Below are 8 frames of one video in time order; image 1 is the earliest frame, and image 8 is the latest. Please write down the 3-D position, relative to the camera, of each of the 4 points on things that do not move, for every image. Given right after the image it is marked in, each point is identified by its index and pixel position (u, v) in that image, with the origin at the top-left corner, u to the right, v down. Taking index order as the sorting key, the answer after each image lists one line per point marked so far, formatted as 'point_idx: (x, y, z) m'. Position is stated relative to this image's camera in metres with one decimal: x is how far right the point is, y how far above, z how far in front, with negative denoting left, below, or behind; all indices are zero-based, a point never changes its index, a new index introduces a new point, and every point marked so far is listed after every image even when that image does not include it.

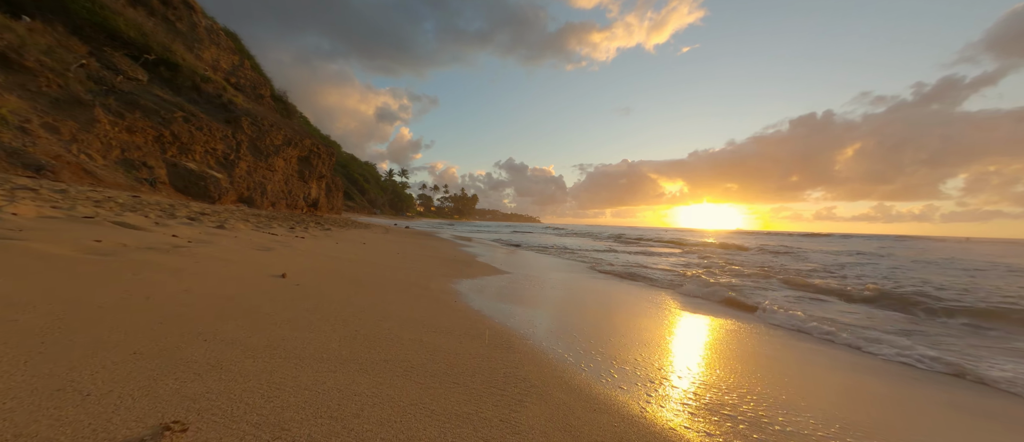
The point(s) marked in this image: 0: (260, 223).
0: (-4.5, 0.0, +6.2) m
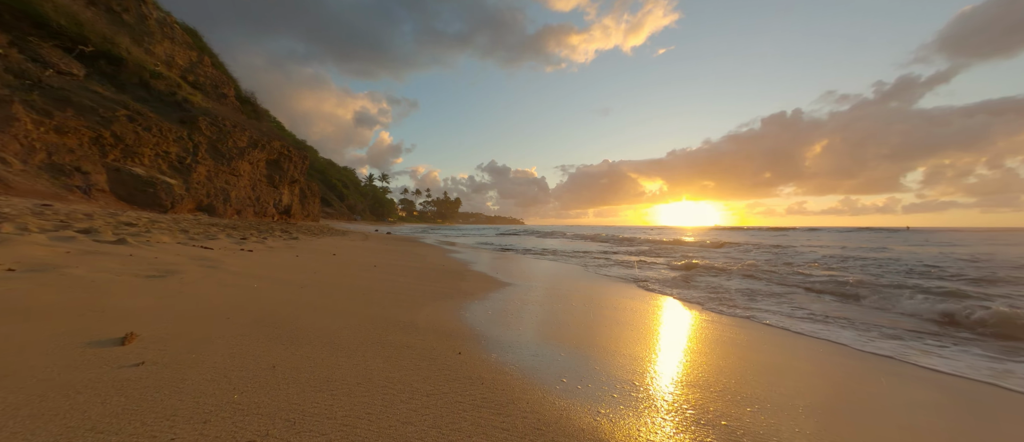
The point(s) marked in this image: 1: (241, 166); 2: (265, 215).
0: (-4.6, -0.2, +5.2) m
1: (-10.2, +2.1, +13.2) m
2: (-10.3, +0.2, +14.7) m
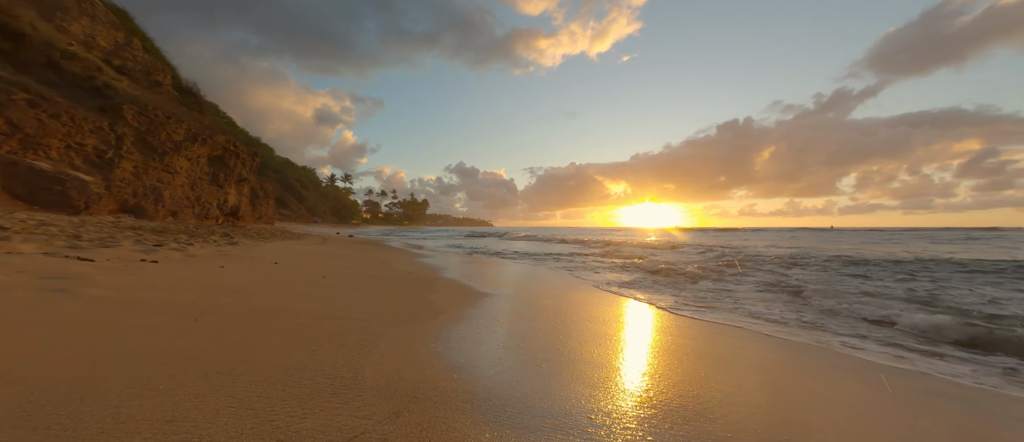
0: (-4.9, -0.2, +4.2) m
1: (-11.2, +2.0, +11.7) m
2: (-11.4, +0.1, +13.2) m
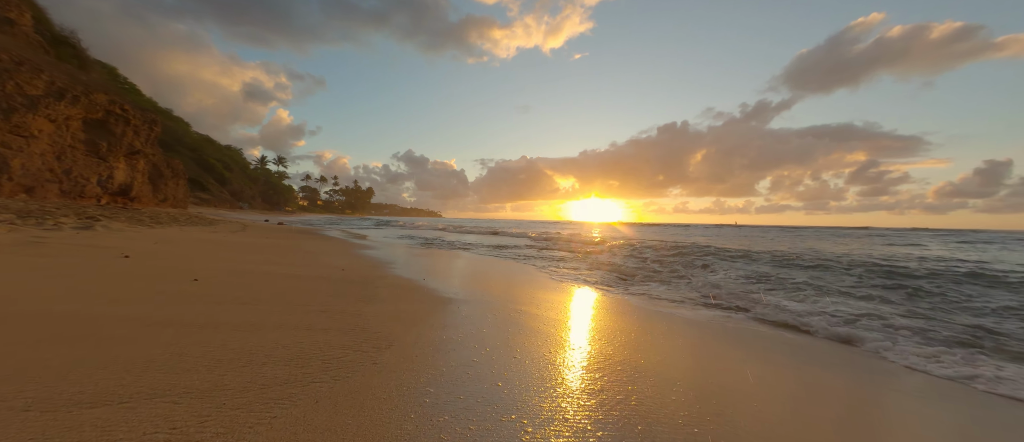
0: (-5.1, 0.0, +2.6) m
1: (-12.4, +2.5, +9.0) m
2: (-12.8, +0.7, +10.5) m
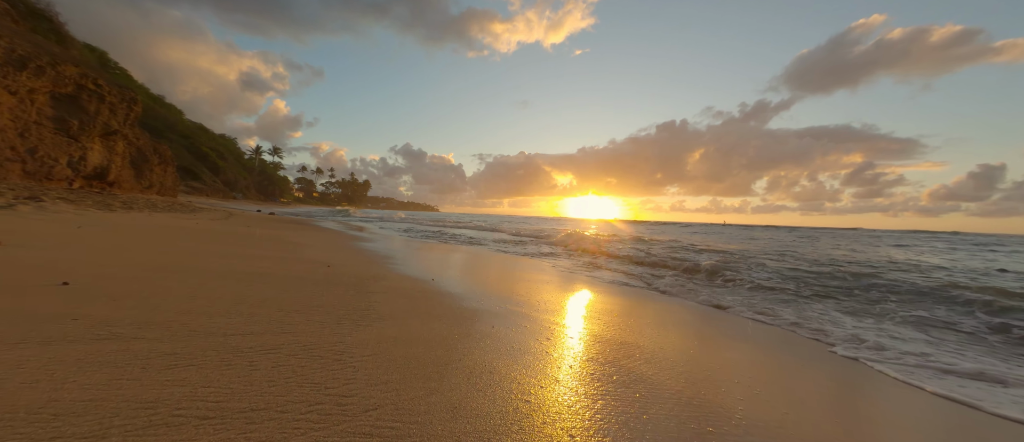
0: (-4.8, +0.2, +1.8) m
1: (-12.1, +2.9, +8.1) m
2: (-12.6, +1.2, +9.6) m
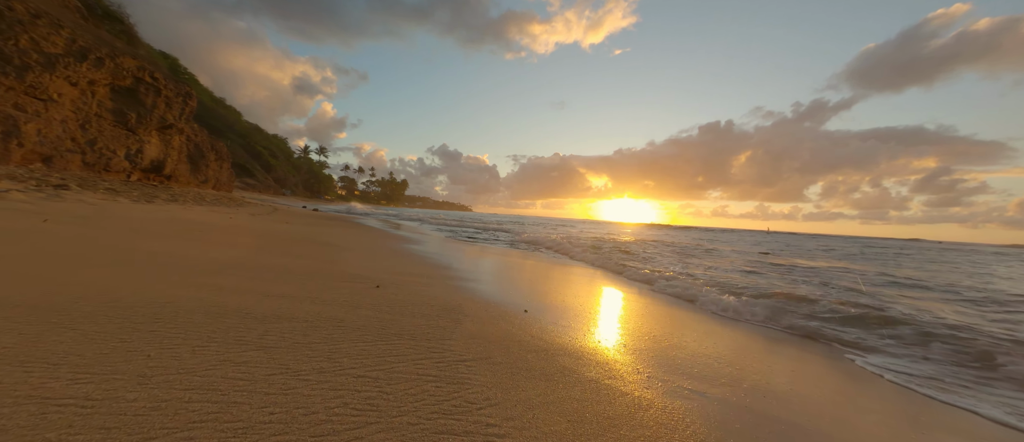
0: (-4.1, +0.3, +1.2) m
1: (-10.7, +3.2, +8.2) m
2: (-11.1, +1.4, +9.7) m
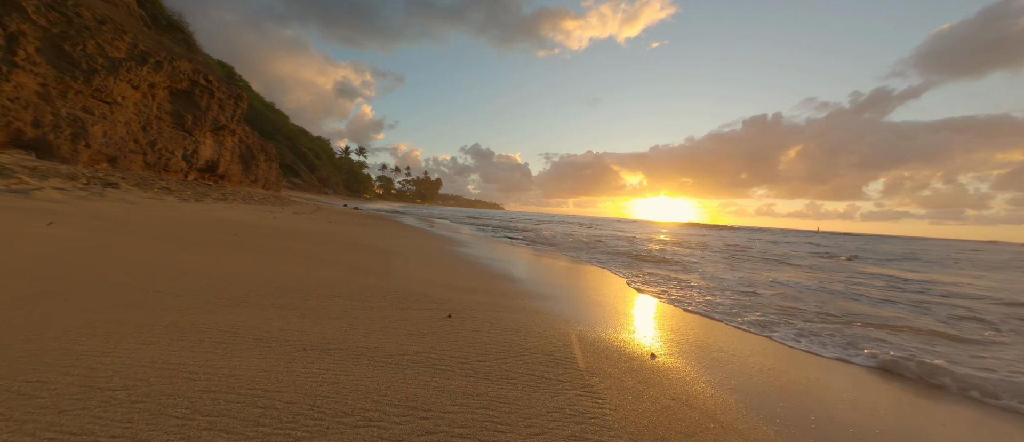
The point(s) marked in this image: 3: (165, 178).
0: (-3.7, +0.3, +1.0) m
1: (-9.6, +3.2, +8.5) m
2: (-9.9, +1.5, +10.1) m
3: (-9.4, +1.2, +9.4) m
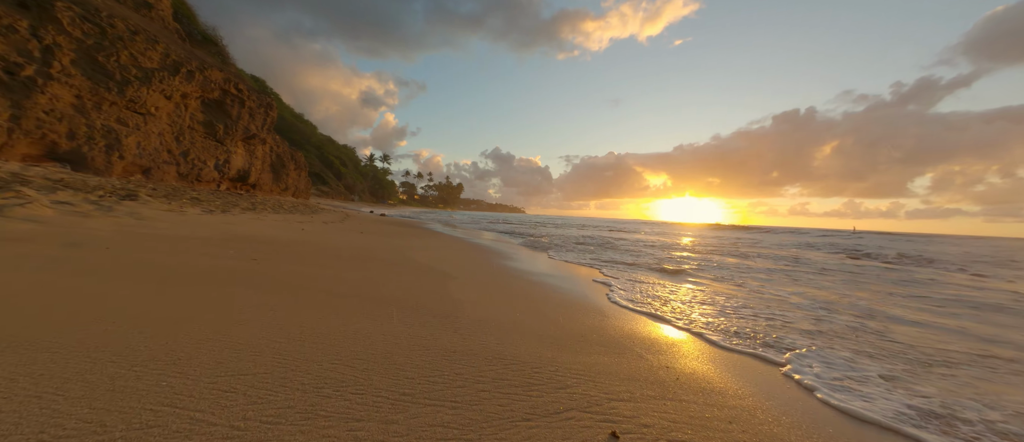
0: (-3.3, +0.2, +0.5) m
1: (-8.7, +2.9, +8.5) m
2: (-8.9, +1.2, +10.0) m
3: (-8.4, +0.9, +9.3) m
